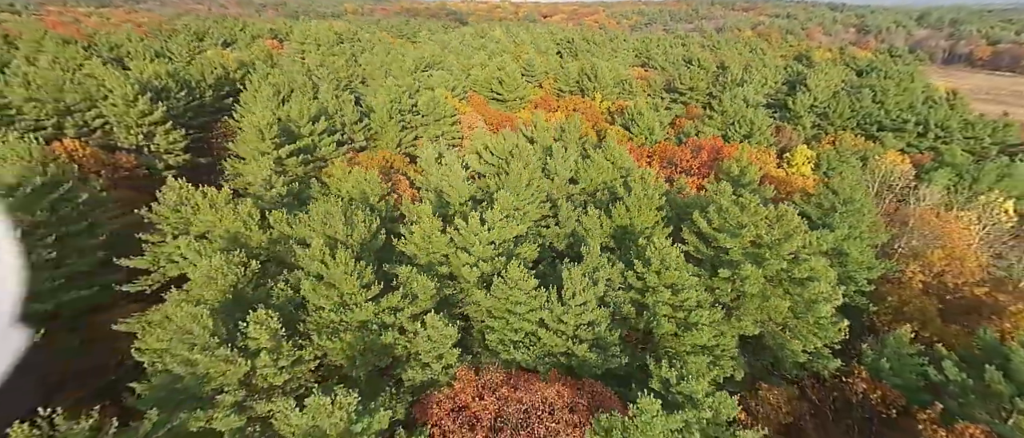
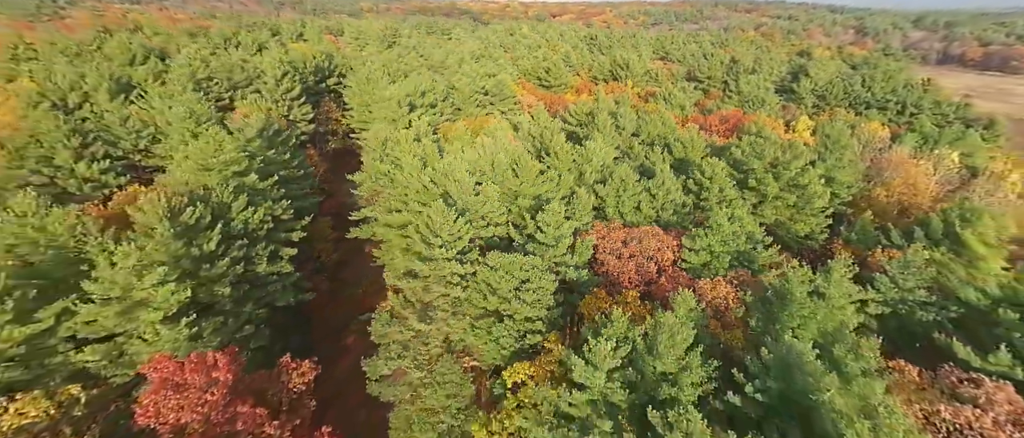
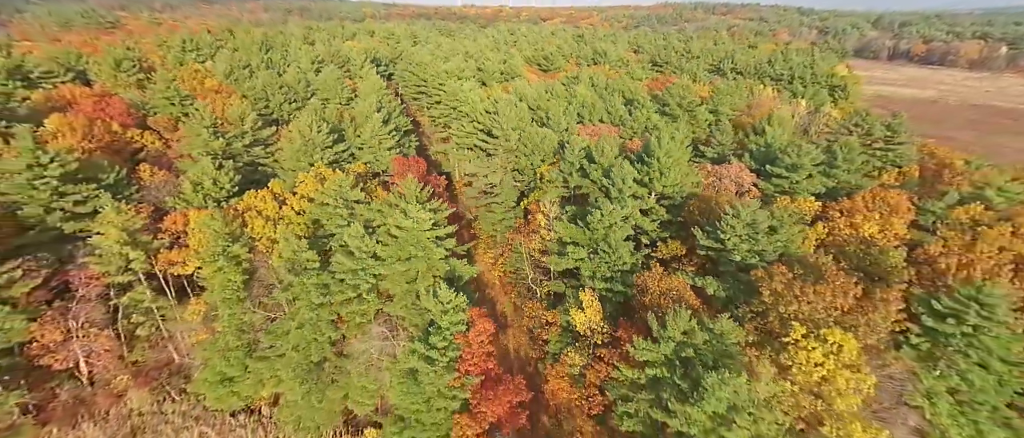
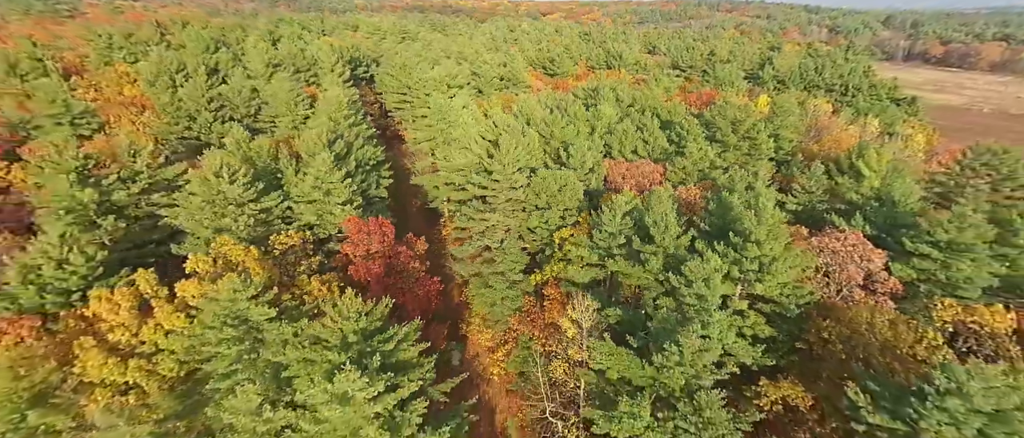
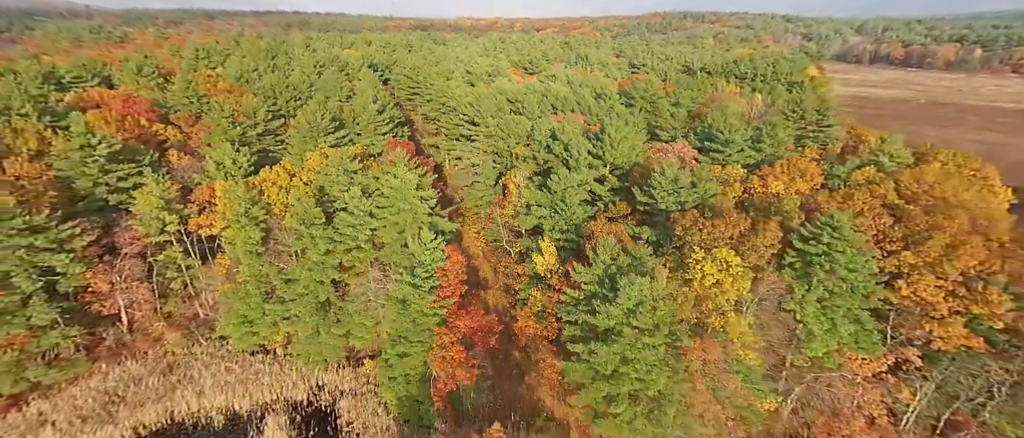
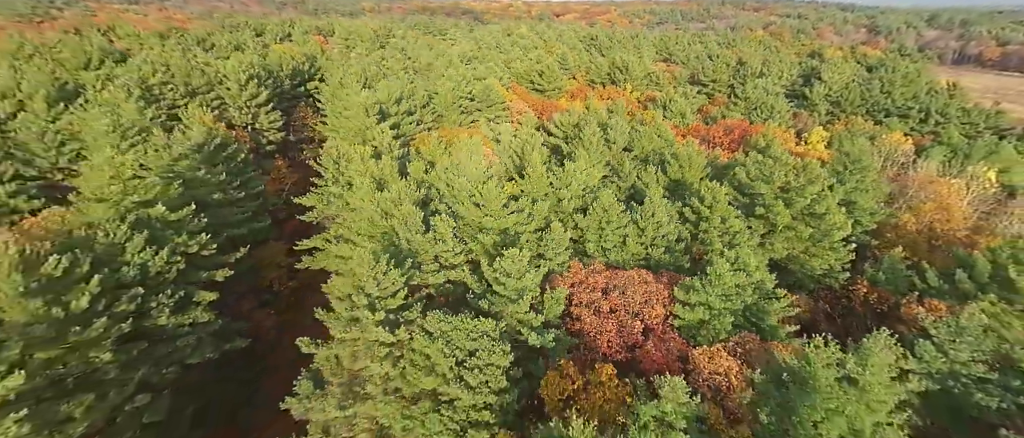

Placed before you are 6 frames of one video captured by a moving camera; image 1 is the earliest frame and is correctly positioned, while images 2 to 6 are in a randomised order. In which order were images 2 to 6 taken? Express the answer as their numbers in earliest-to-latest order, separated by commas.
6, 2, 4, 3, 5
